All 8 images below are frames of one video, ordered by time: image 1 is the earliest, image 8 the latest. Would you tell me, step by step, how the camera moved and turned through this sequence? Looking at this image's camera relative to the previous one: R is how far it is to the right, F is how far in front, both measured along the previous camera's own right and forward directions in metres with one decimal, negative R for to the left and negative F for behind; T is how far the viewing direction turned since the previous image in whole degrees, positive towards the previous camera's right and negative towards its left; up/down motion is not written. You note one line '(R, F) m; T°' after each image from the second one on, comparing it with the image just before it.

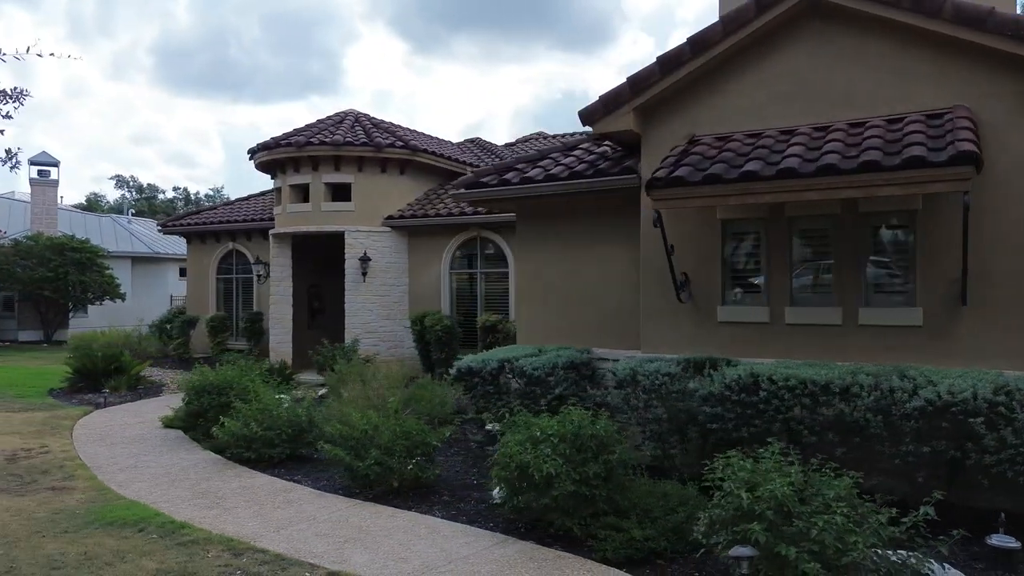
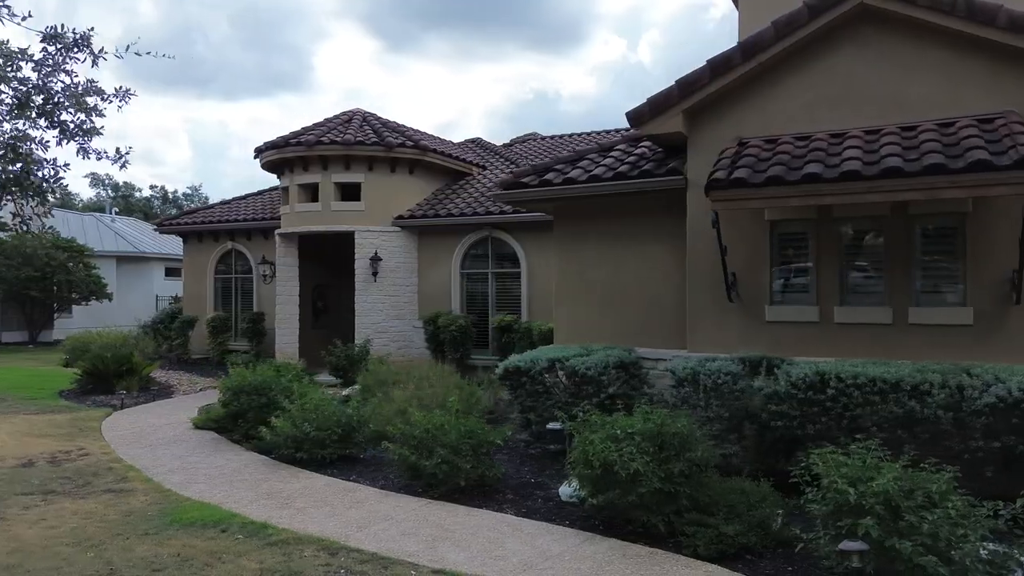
(-0.9, 0.0) m; +2°
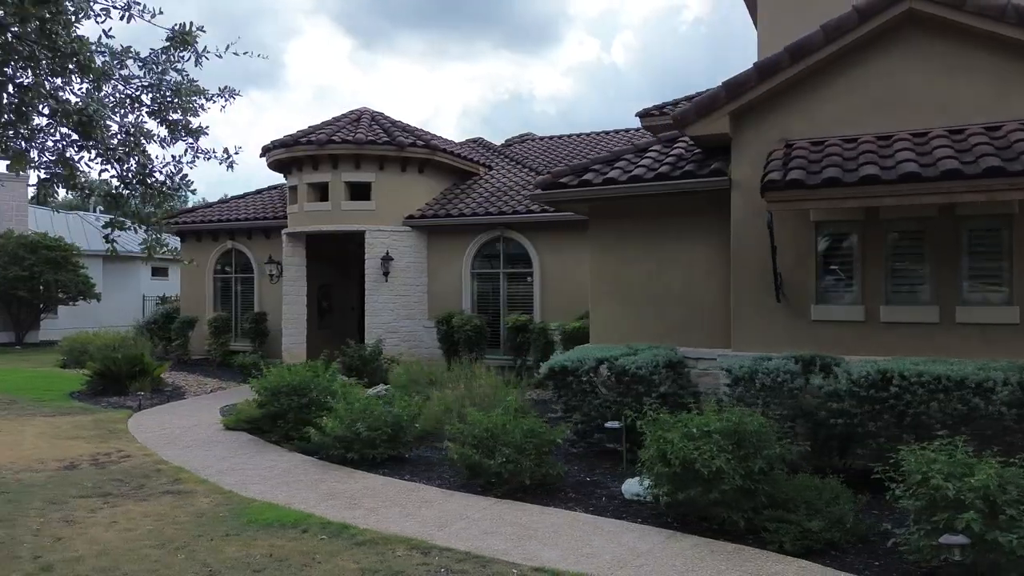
(-0.8, 0.0) m; +2°
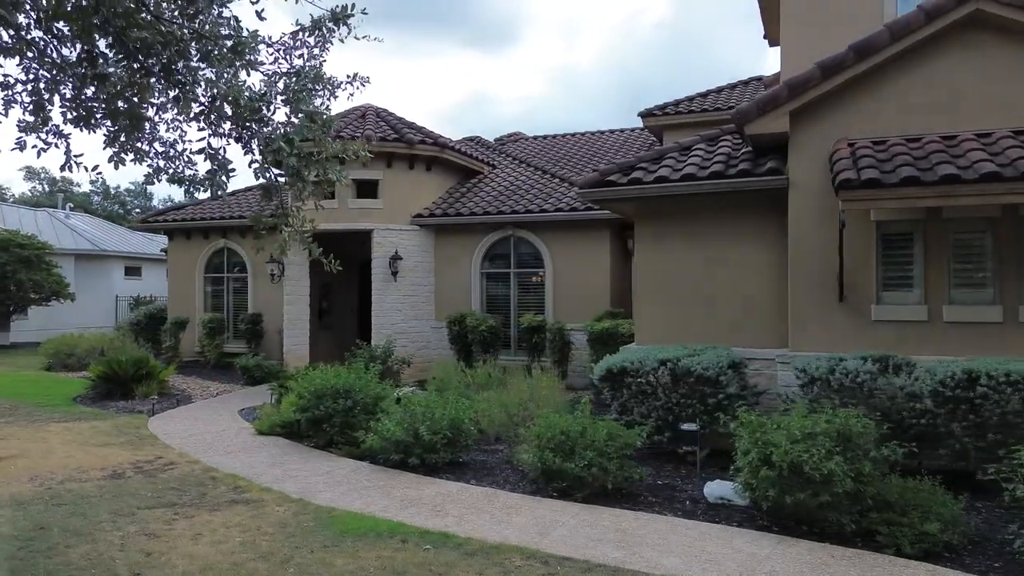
(-1.1, +0.2) m; +3°
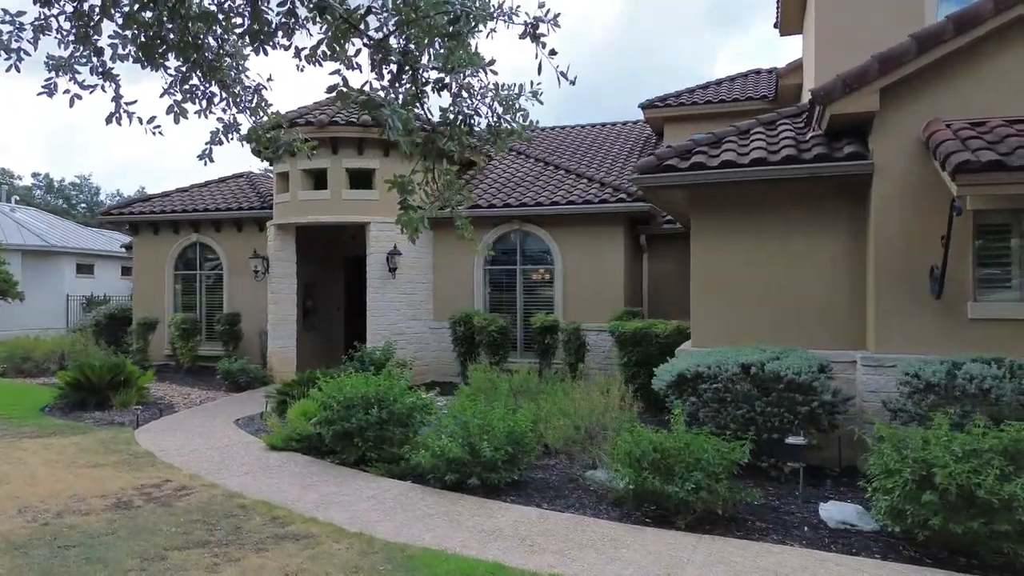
(-1.1, +1.1) m; +4°
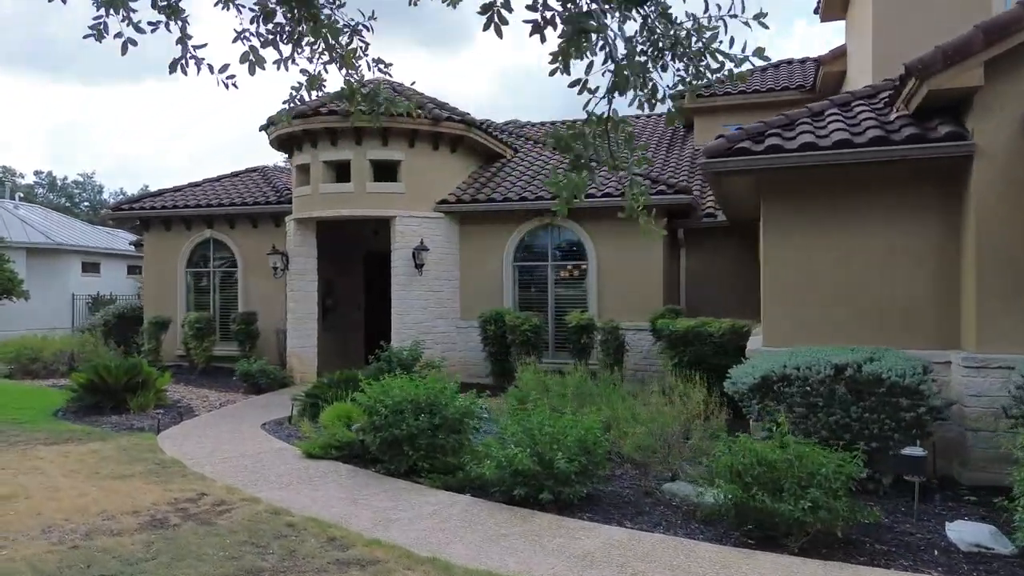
(-0.6, +0.7) m; 0°
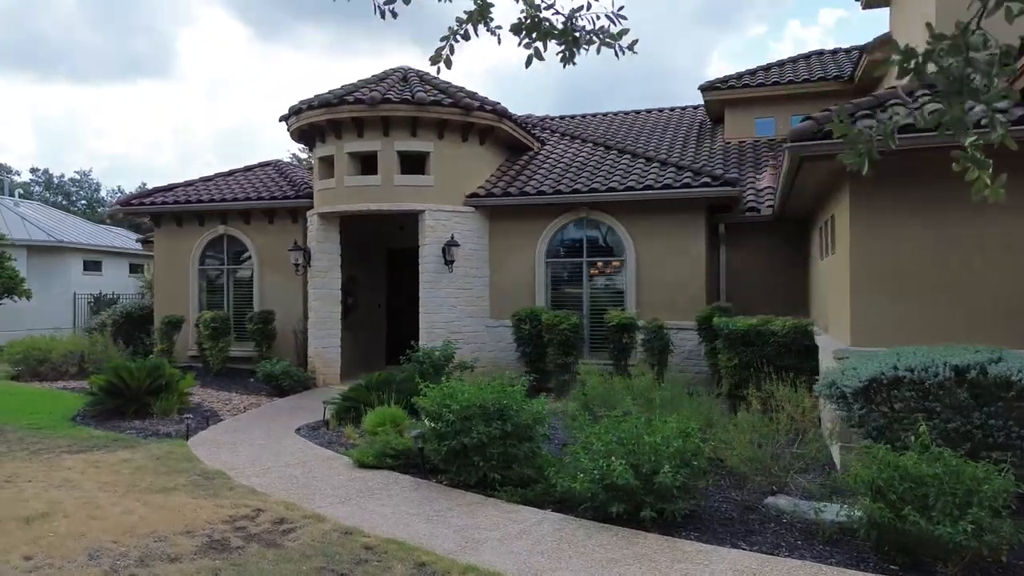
(-0.8, +0.7) m; 0°
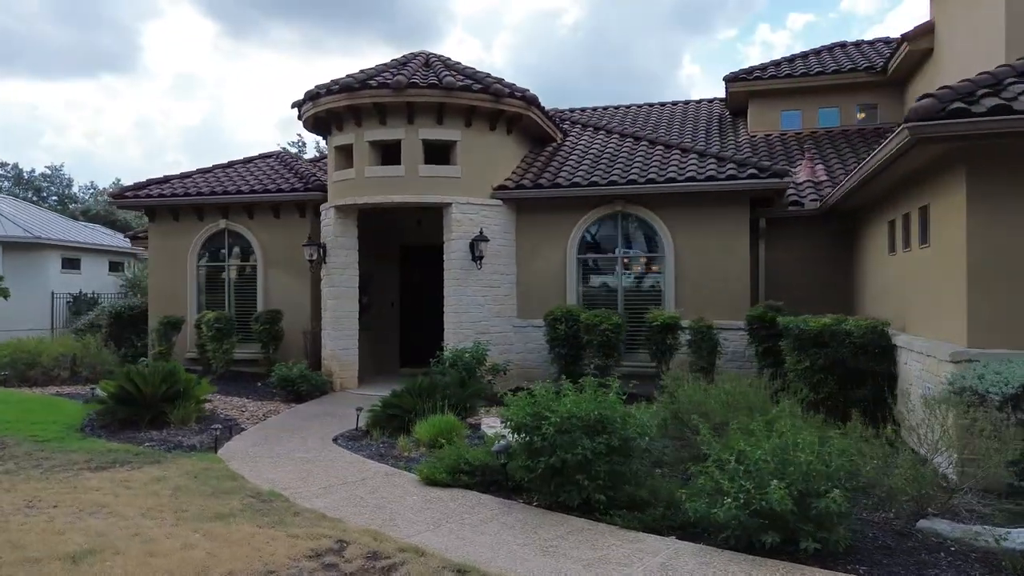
(-1.1, +0.9) m; +2°
